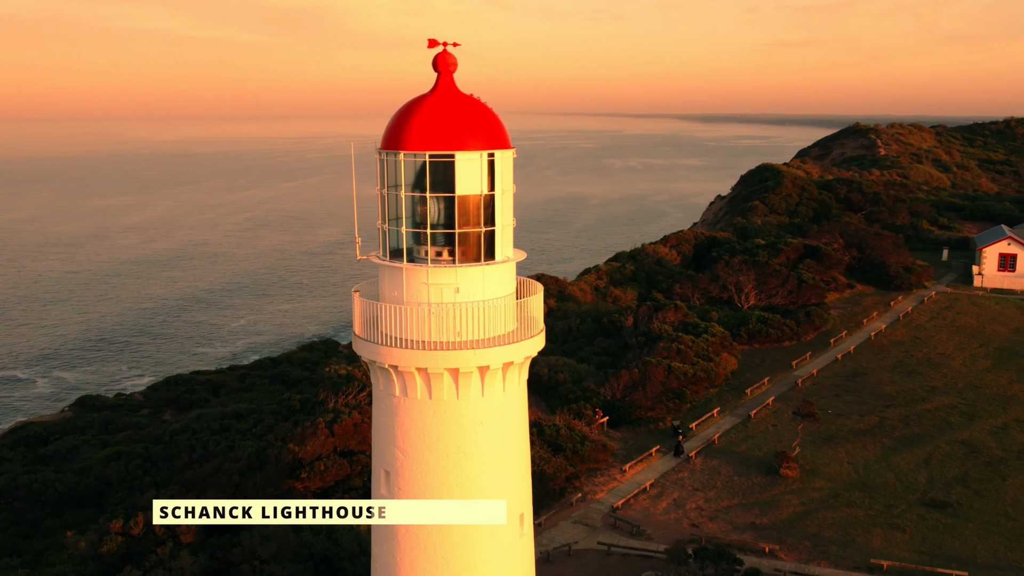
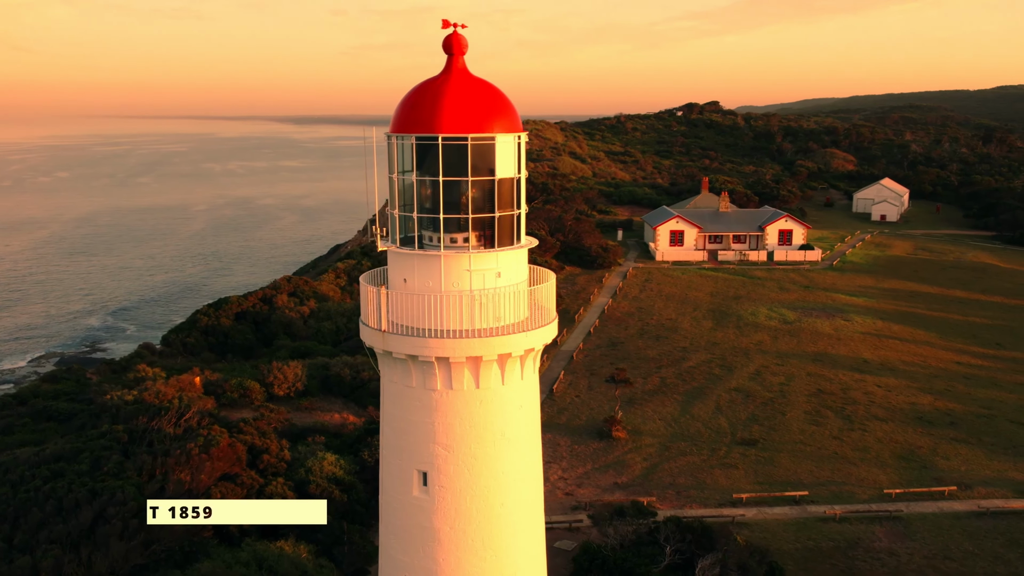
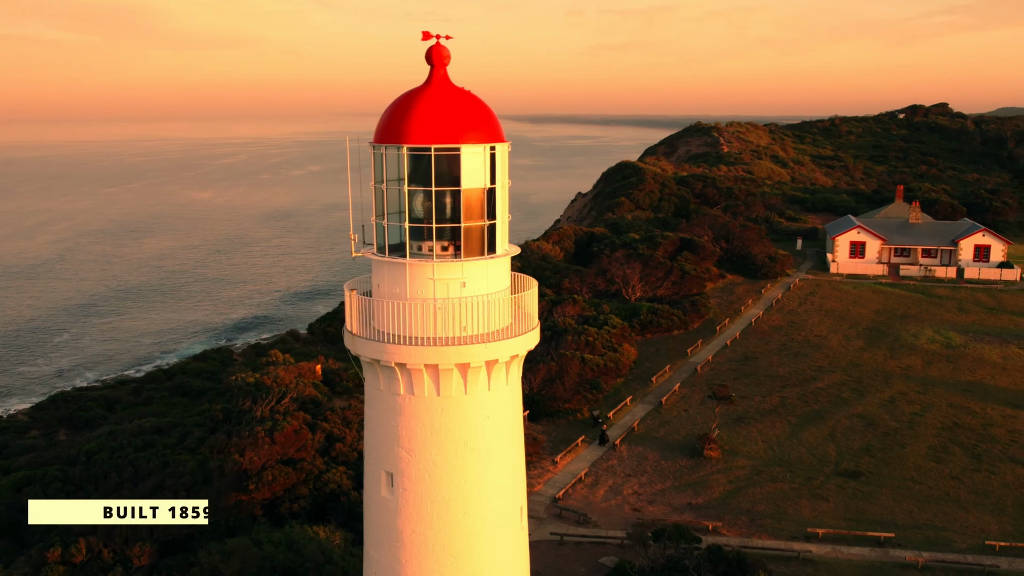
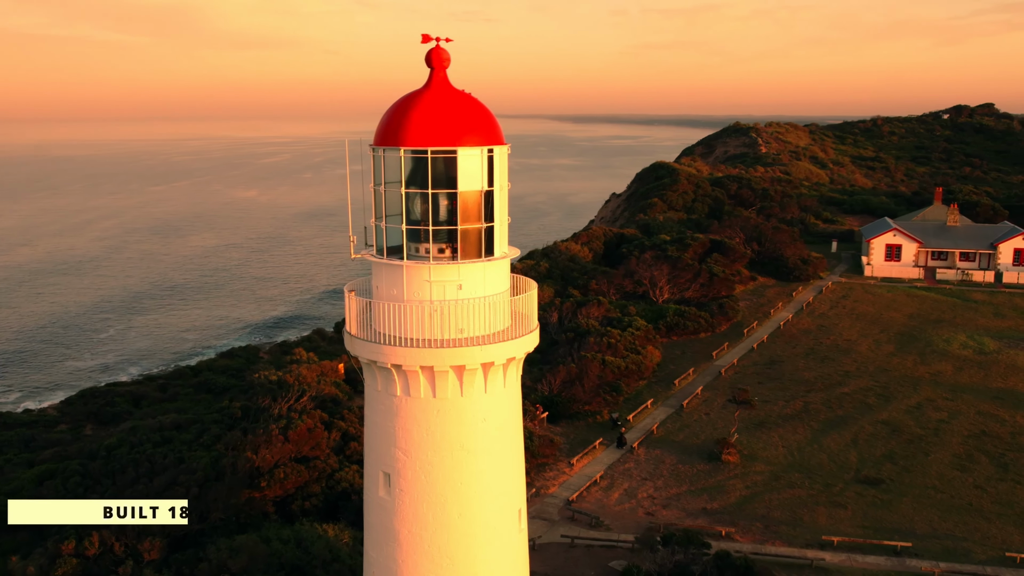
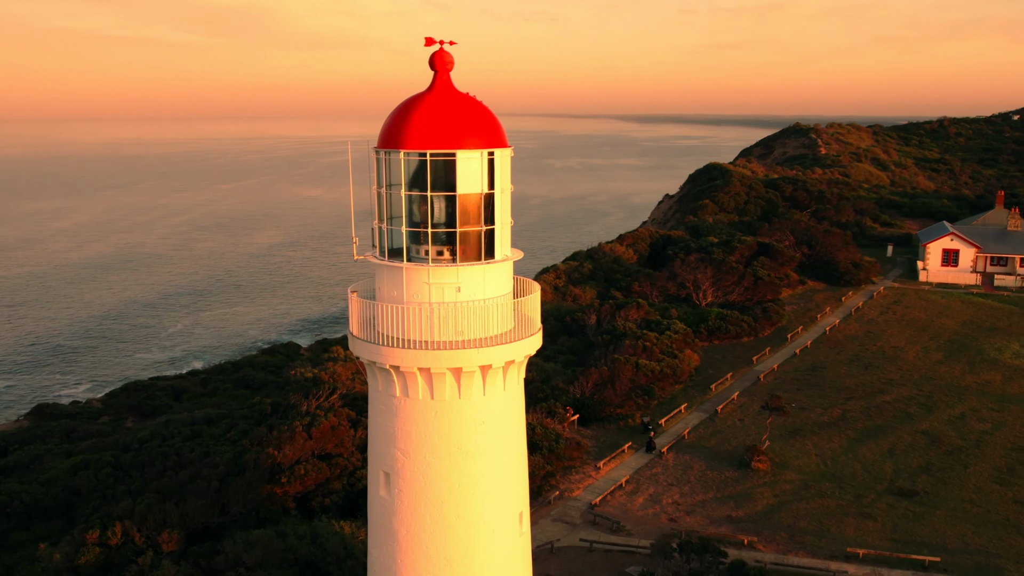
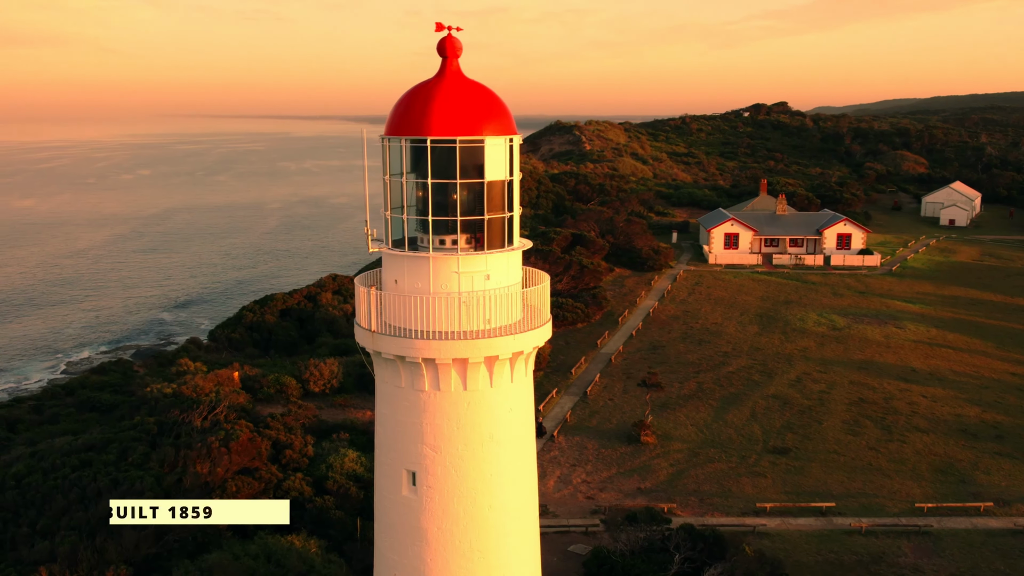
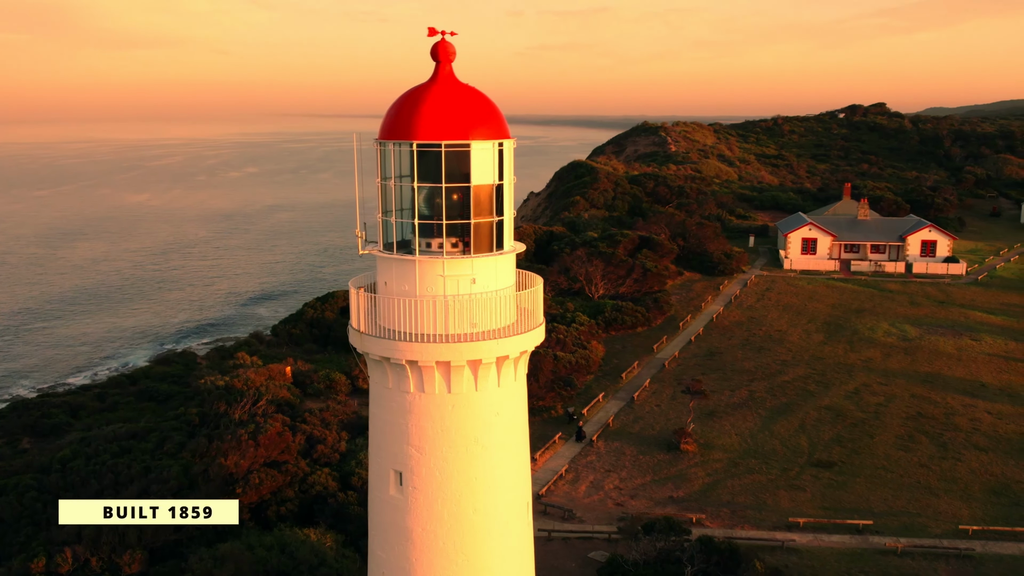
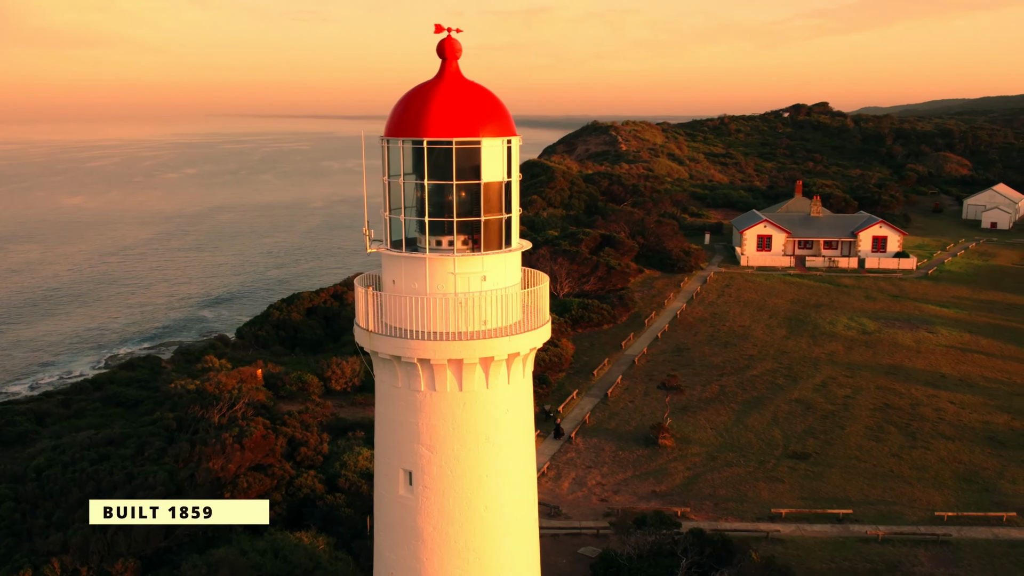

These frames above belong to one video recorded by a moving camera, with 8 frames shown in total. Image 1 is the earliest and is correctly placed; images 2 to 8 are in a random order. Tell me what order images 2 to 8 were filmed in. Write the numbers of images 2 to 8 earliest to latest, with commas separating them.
5, 4, 3, 7, 8, 6, 2
